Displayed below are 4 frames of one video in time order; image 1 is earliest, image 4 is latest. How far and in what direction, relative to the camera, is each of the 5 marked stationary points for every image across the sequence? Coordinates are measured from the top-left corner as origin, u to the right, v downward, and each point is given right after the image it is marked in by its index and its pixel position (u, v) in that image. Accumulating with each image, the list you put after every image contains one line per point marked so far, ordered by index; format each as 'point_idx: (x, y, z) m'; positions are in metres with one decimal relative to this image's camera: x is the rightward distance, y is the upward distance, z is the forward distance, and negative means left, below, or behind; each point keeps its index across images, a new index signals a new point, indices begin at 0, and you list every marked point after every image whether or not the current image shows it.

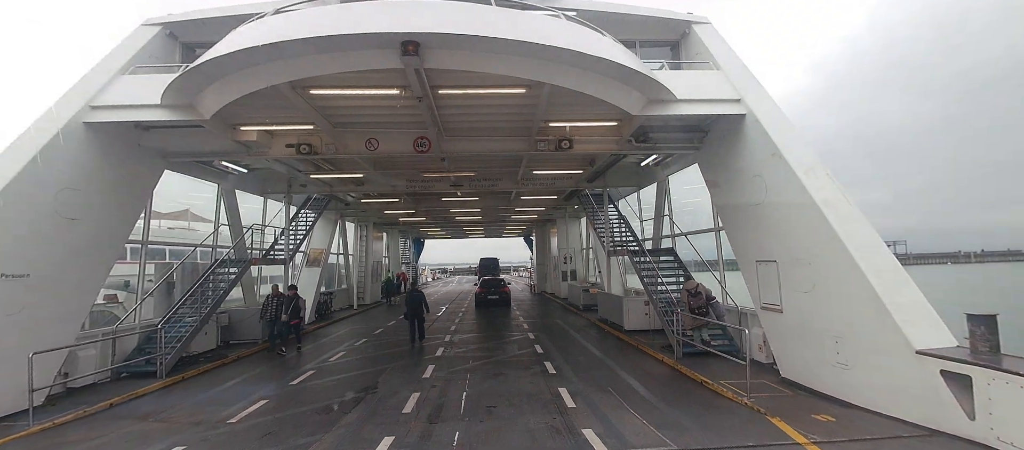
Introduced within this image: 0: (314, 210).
0: (-8.3, +0.6, +14.6) m
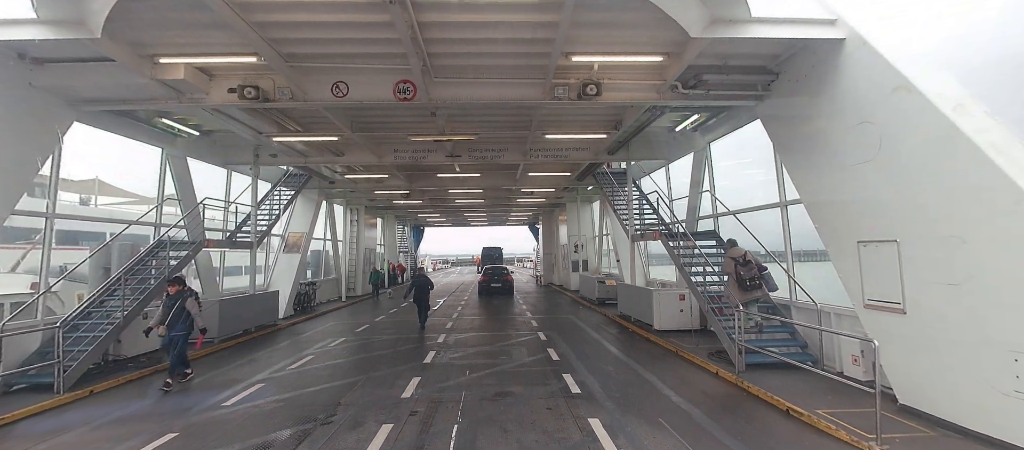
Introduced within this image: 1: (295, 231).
0: (-8.1, +1.4, +12.7) m
1: (-8.5, -0.2, +13.7) m
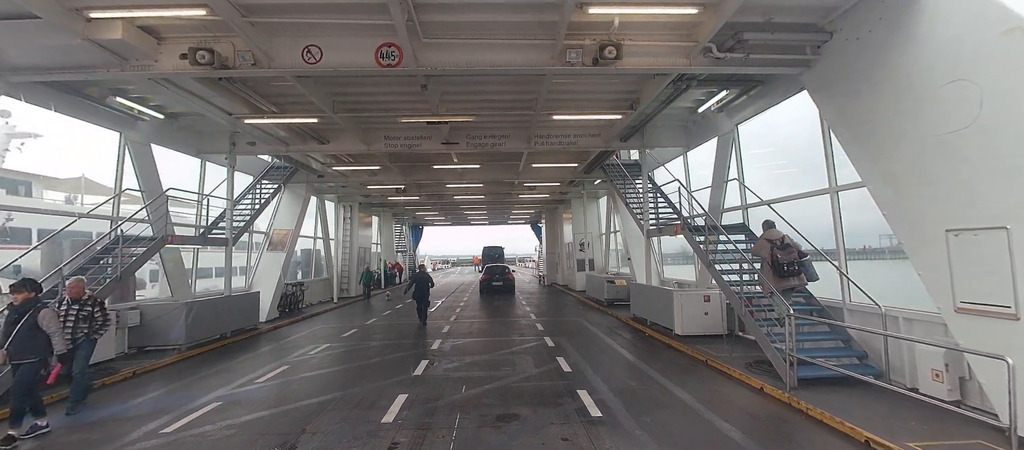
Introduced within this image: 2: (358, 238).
0: (-8.0, +1.5, +11.7) m
1: (-8.4, -0.1, +12.7) m
2: (-8.3, -0.7, +18.8) m
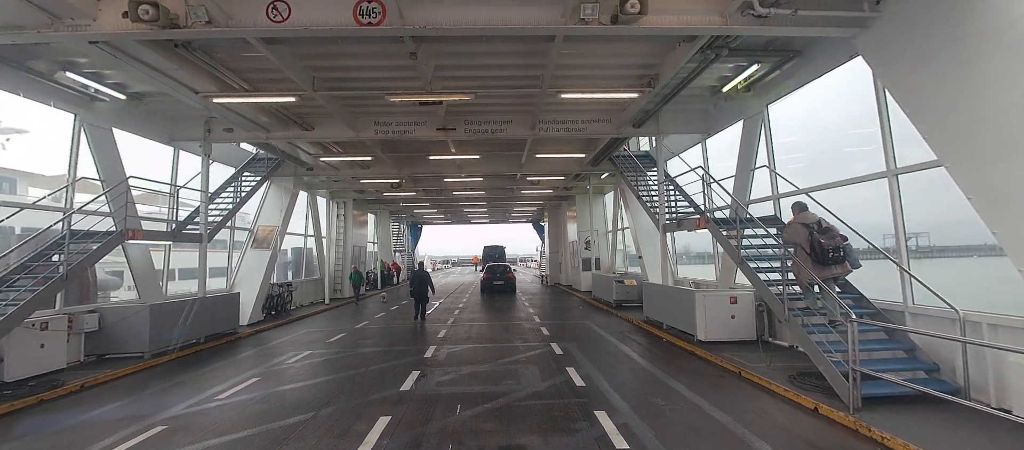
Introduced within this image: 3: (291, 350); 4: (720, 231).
0: (-7.9, +1.6, +10.8) m
1: (-8.4, 0.0, +11.8) m
2: (-8.2, -0.6, +18.0) m
3: (-5.7, -3.2, +9.0) m
4: (+4.1, -0.1, +6.9) m
